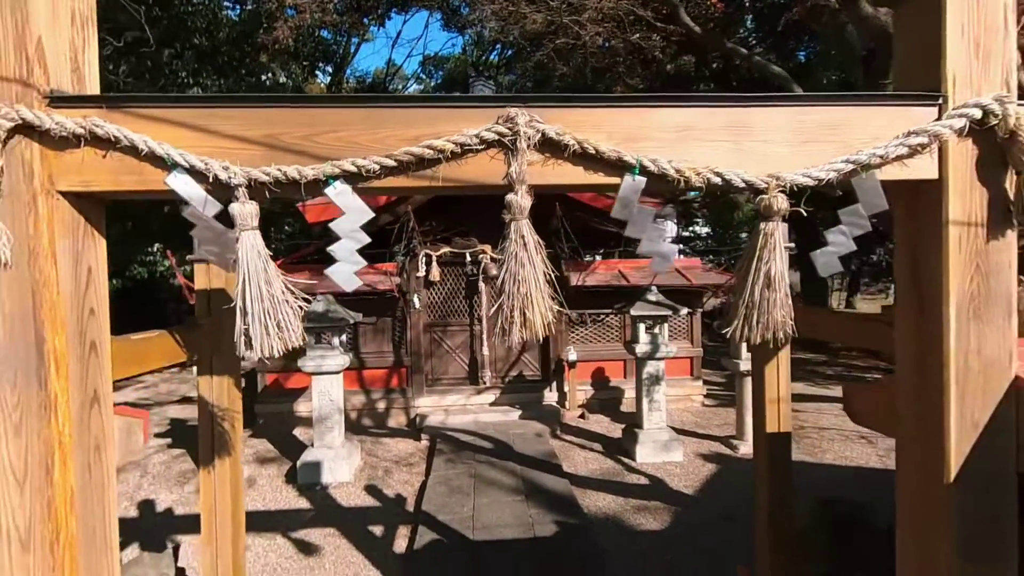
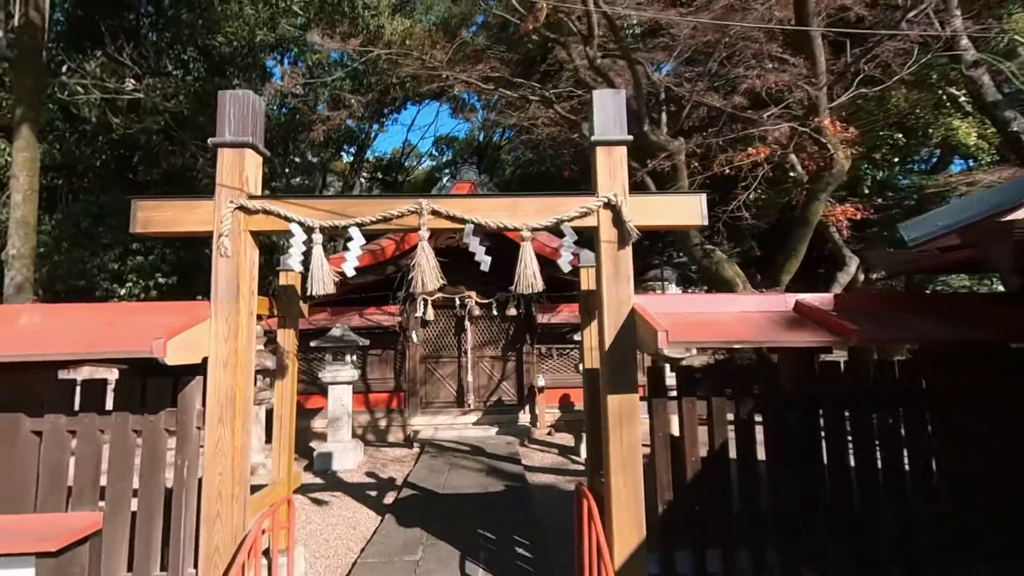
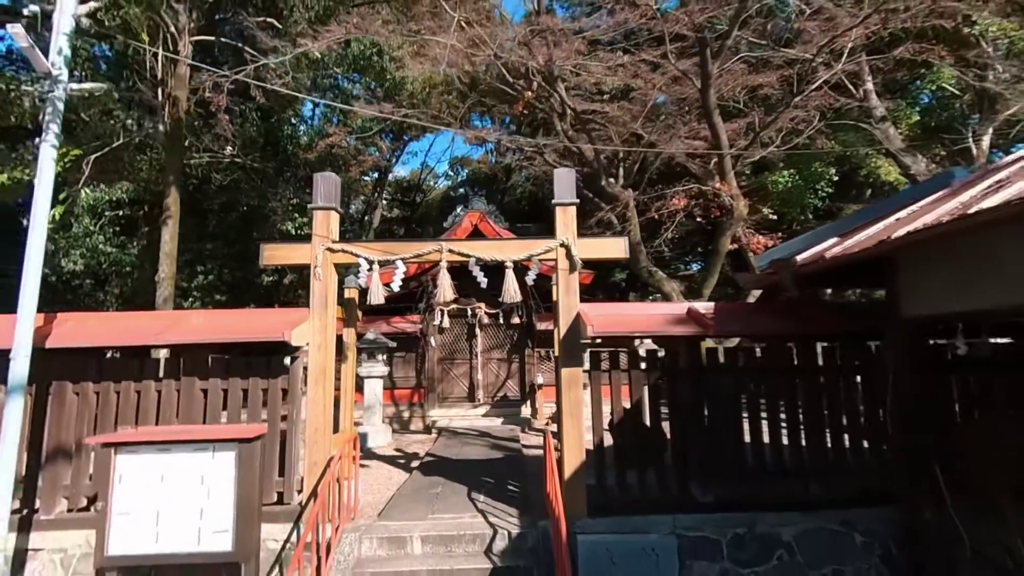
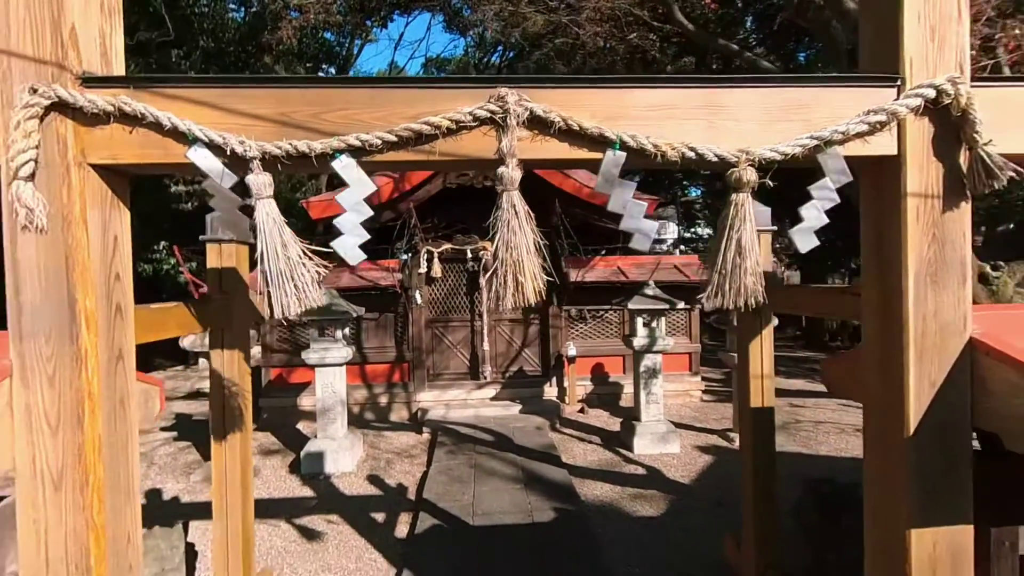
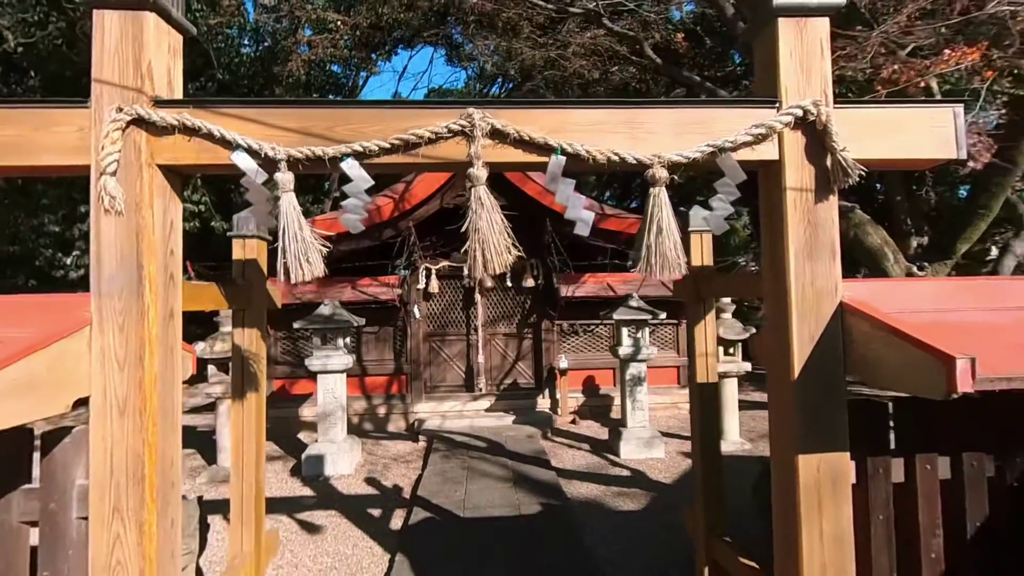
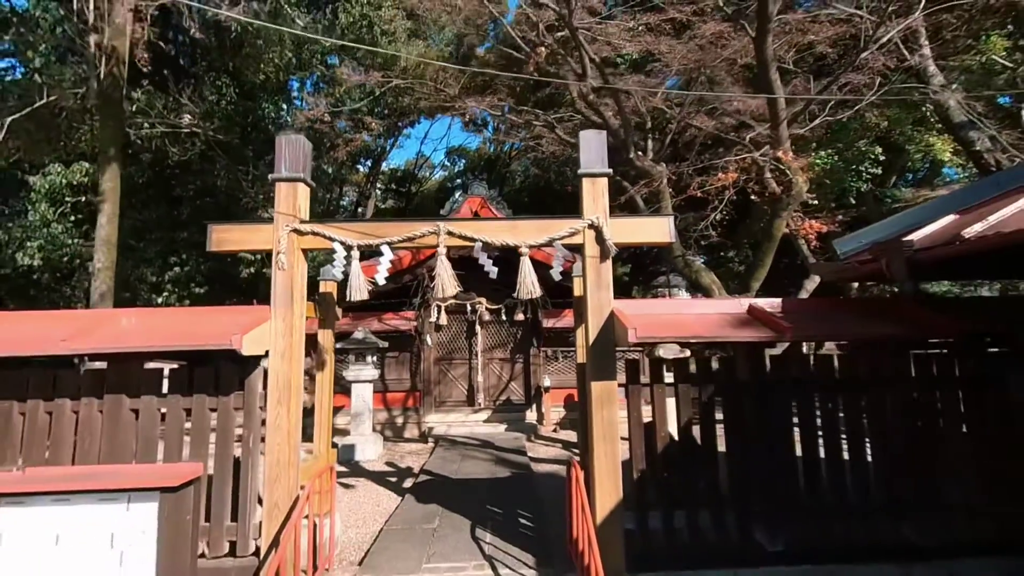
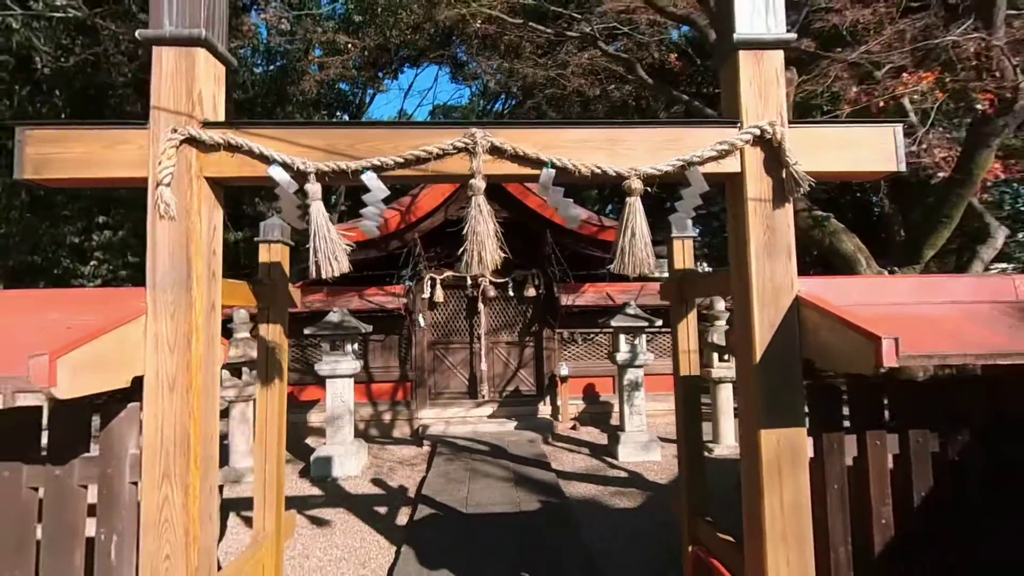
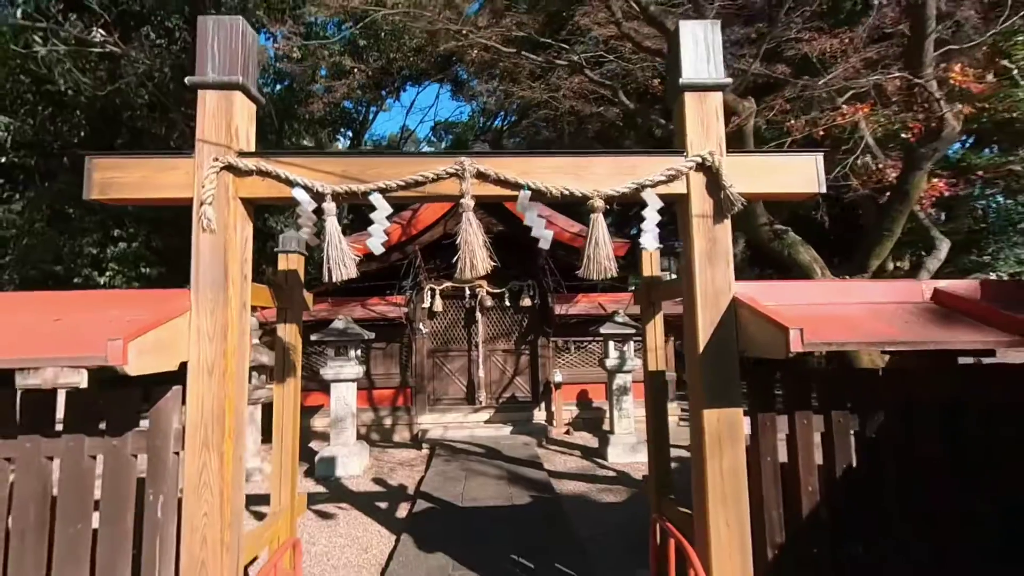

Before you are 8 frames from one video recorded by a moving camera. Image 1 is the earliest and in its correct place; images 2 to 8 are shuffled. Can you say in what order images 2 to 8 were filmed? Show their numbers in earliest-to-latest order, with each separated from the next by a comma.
4, 5, 7, 8, 2, 6, 3
